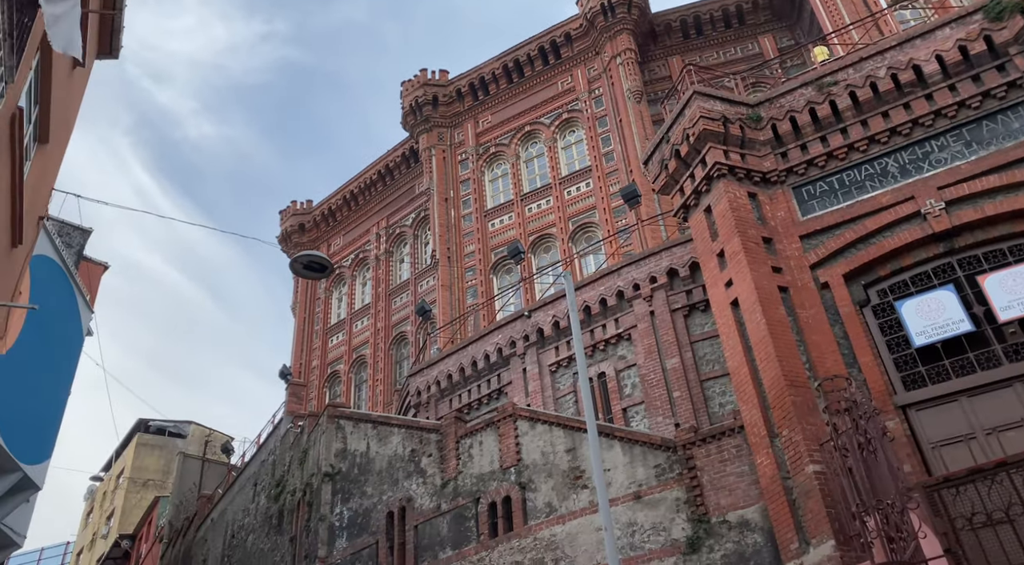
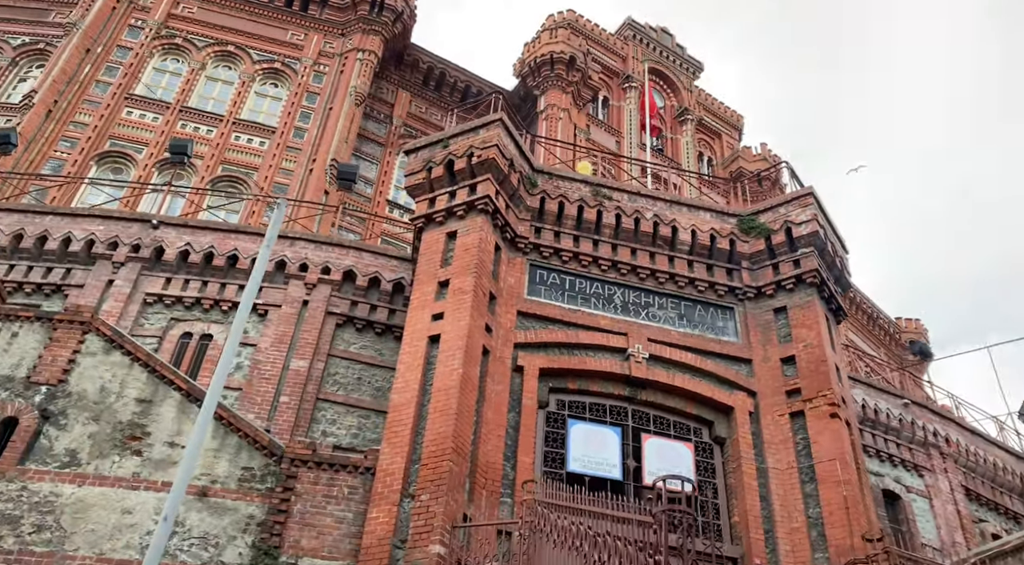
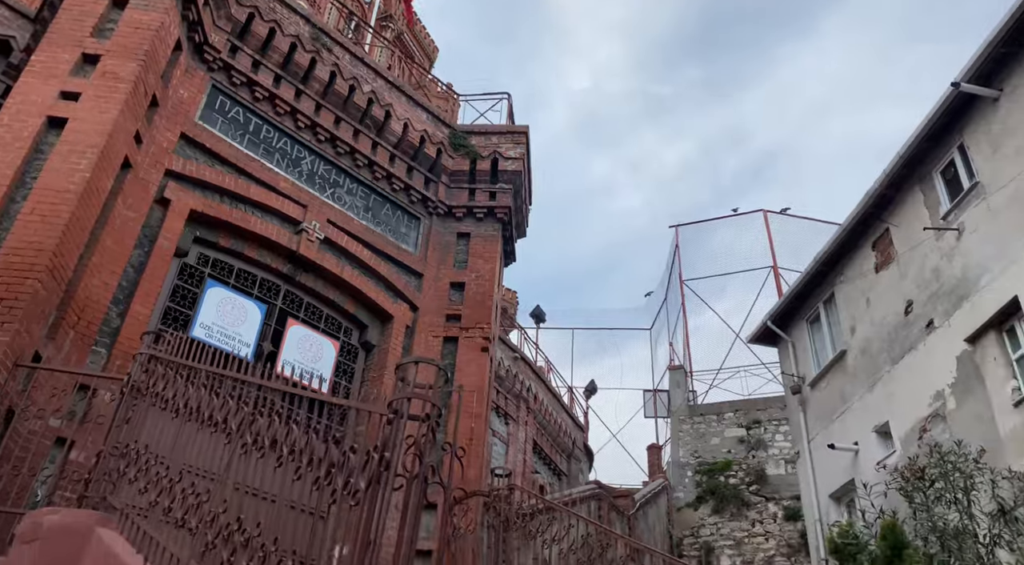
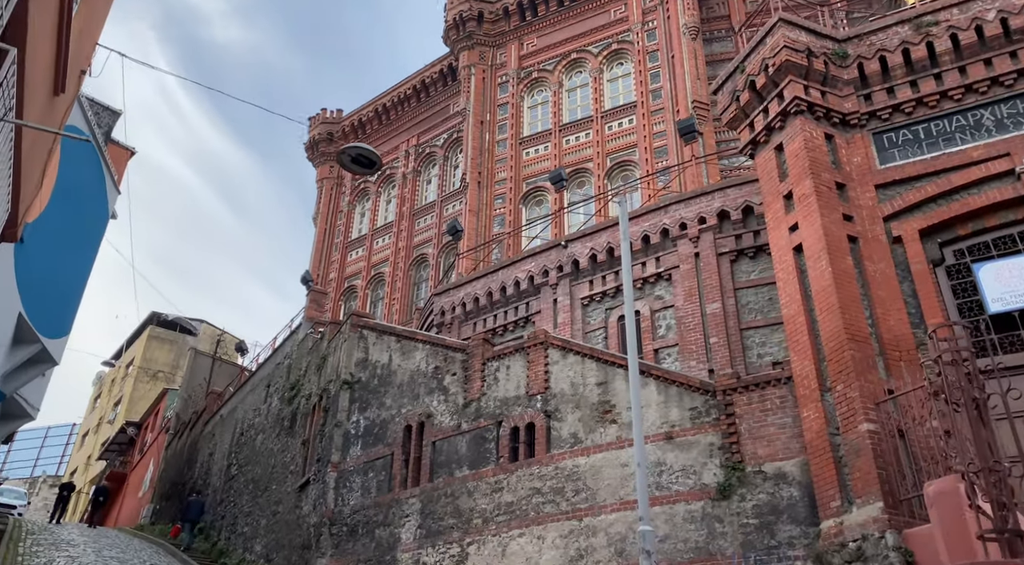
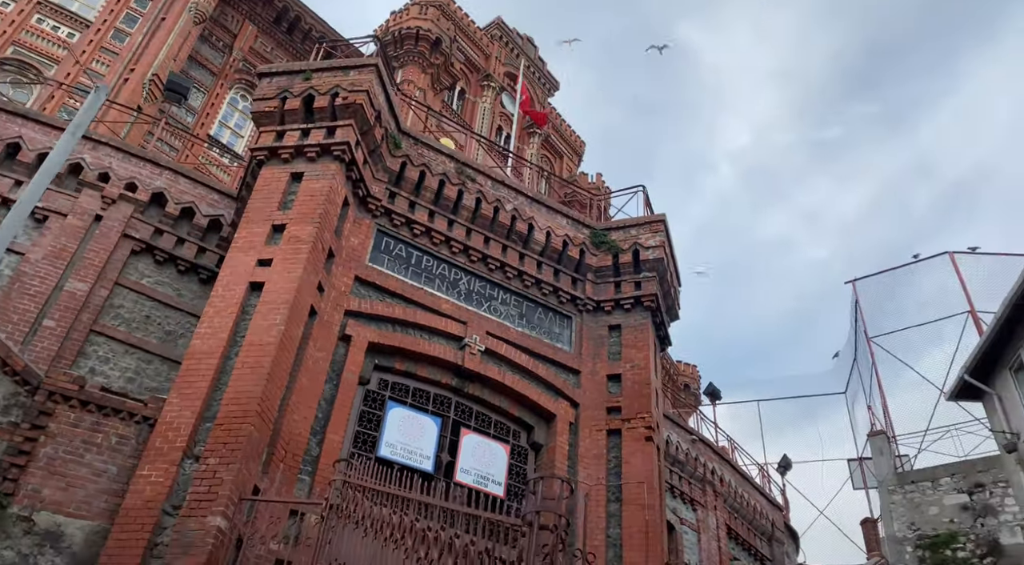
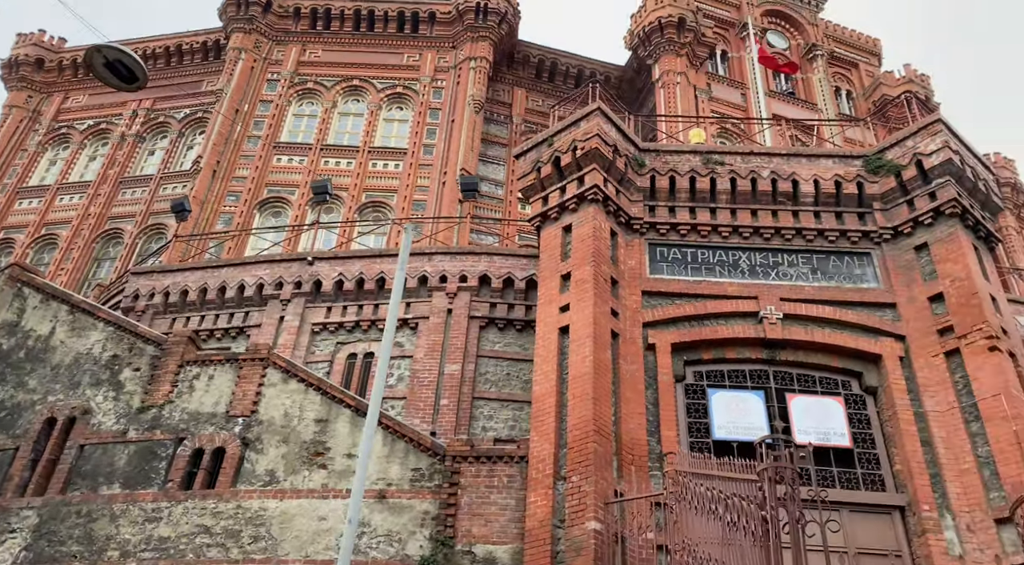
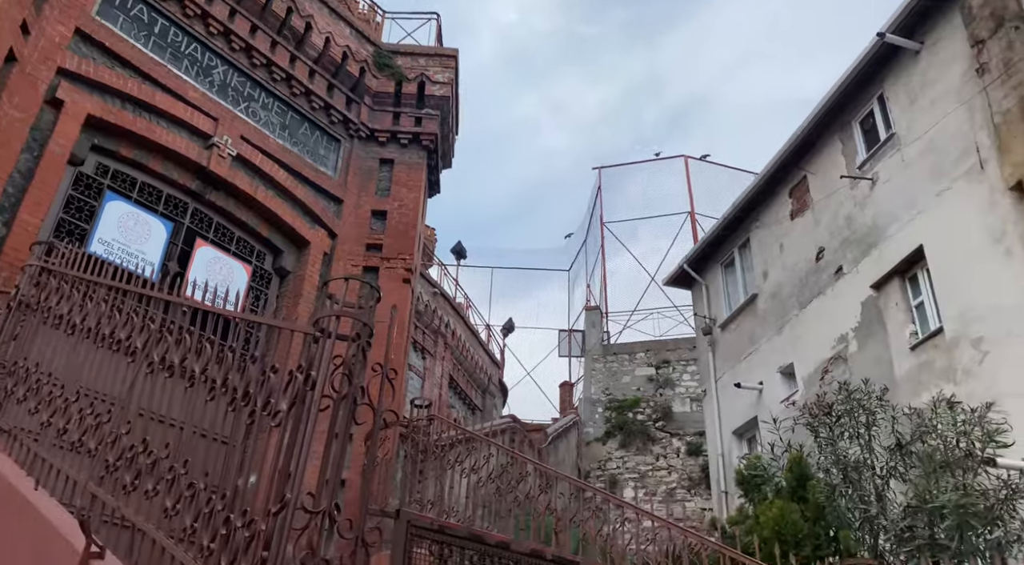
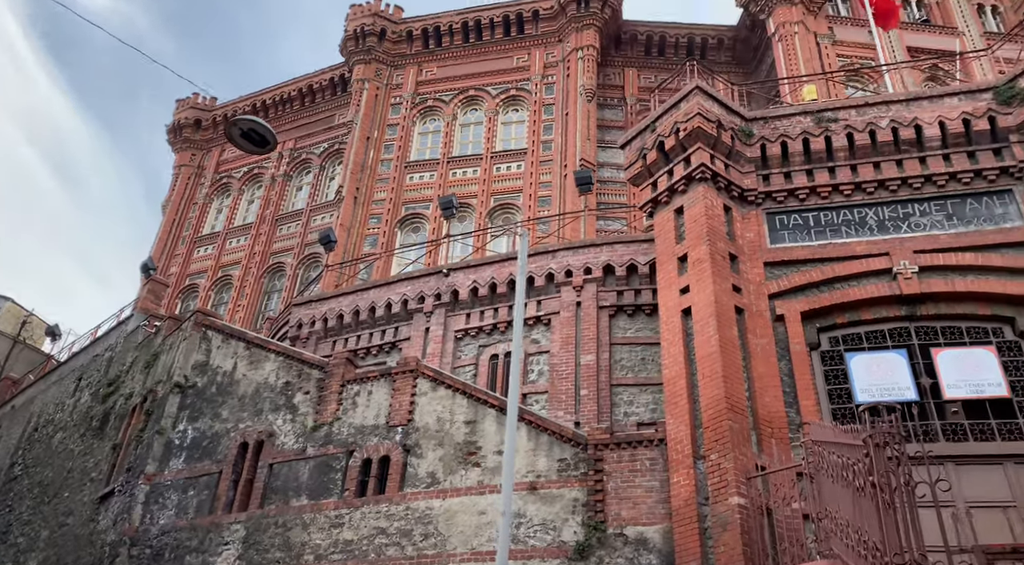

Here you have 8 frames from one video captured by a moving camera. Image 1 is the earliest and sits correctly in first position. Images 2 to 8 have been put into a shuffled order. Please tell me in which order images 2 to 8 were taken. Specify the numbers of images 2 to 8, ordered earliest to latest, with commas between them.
4, 8, 6, 2, 5, 3, 7
